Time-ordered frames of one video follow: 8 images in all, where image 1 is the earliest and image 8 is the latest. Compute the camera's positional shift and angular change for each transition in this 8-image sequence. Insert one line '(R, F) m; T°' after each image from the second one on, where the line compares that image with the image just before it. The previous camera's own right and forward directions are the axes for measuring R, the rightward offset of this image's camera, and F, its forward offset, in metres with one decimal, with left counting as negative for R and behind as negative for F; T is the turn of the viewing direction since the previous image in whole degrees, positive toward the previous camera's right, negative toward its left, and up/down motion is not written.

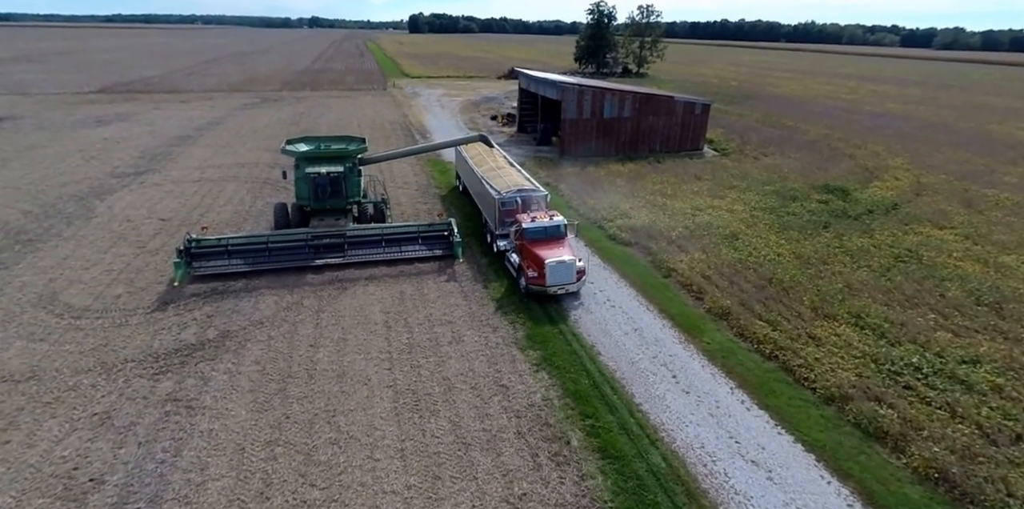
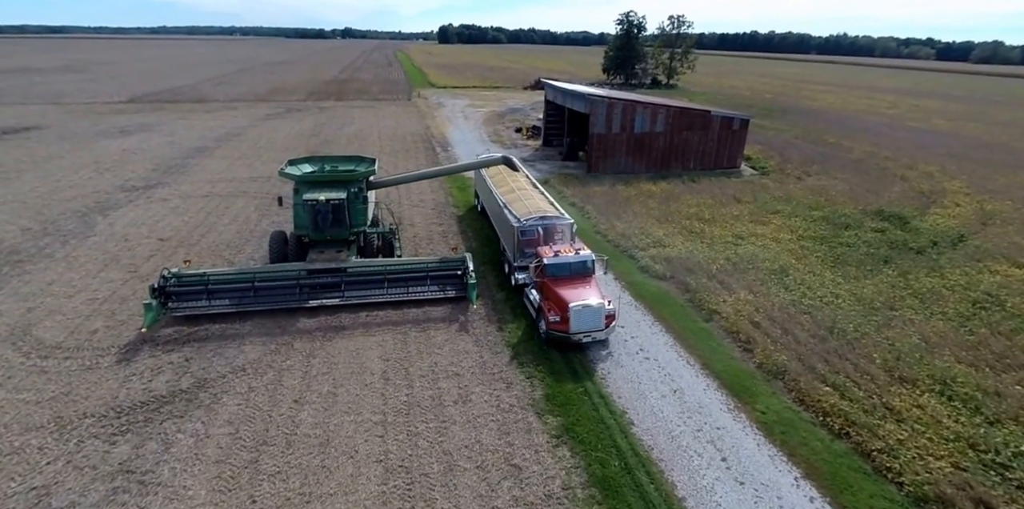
(+0.1, +1.7) m; -2°
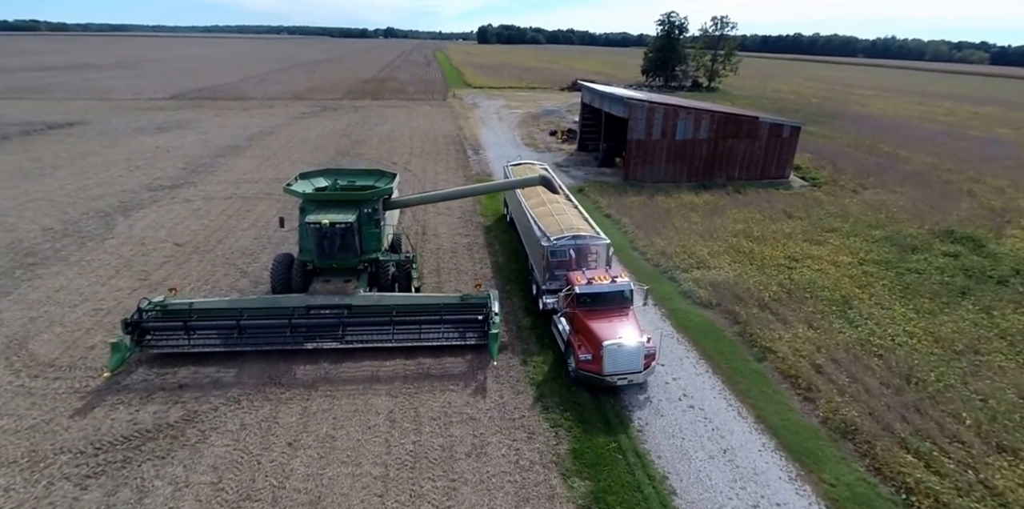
(+0.1, +1.3) m; -3°
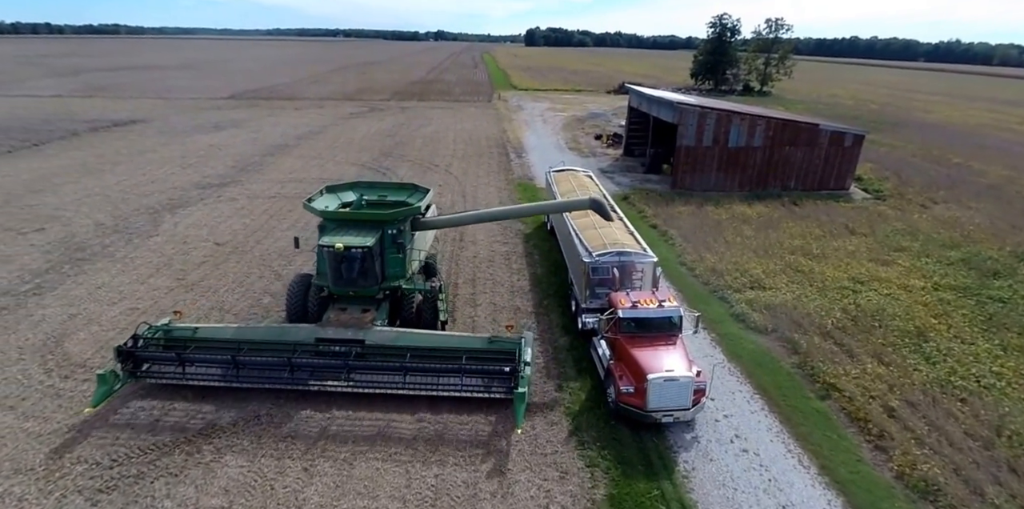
(0.0, +0.7) m; -4°
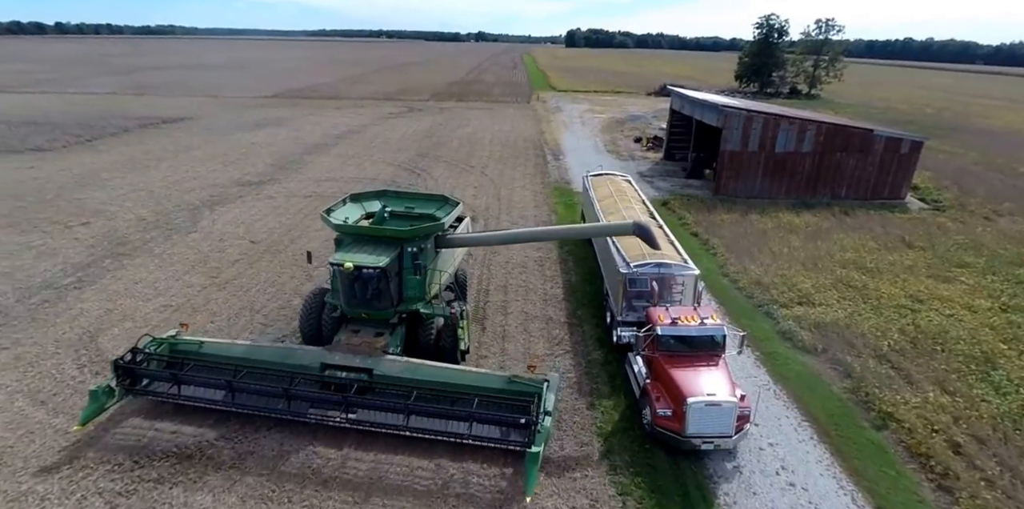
(0.0, +0.5) m; -4°
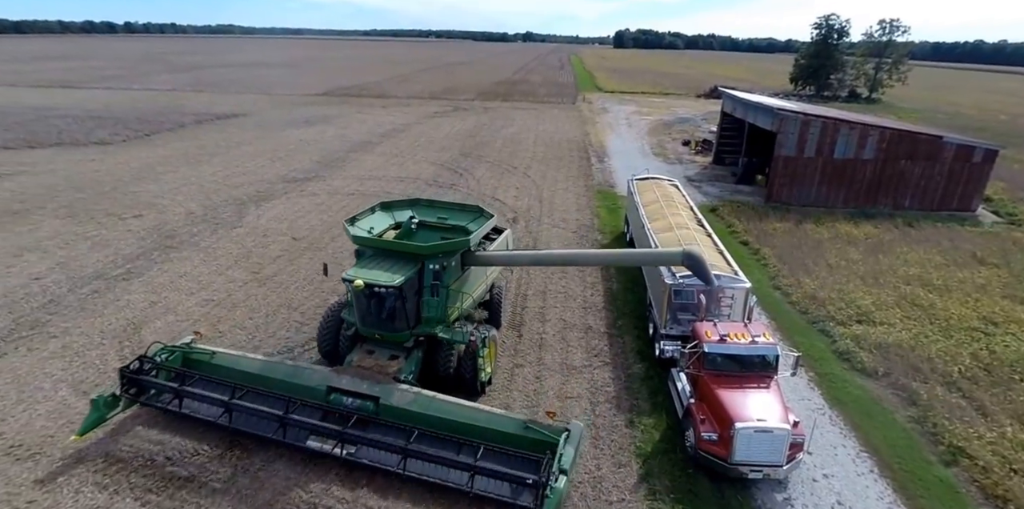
(0.0, +0.4) m; -4°
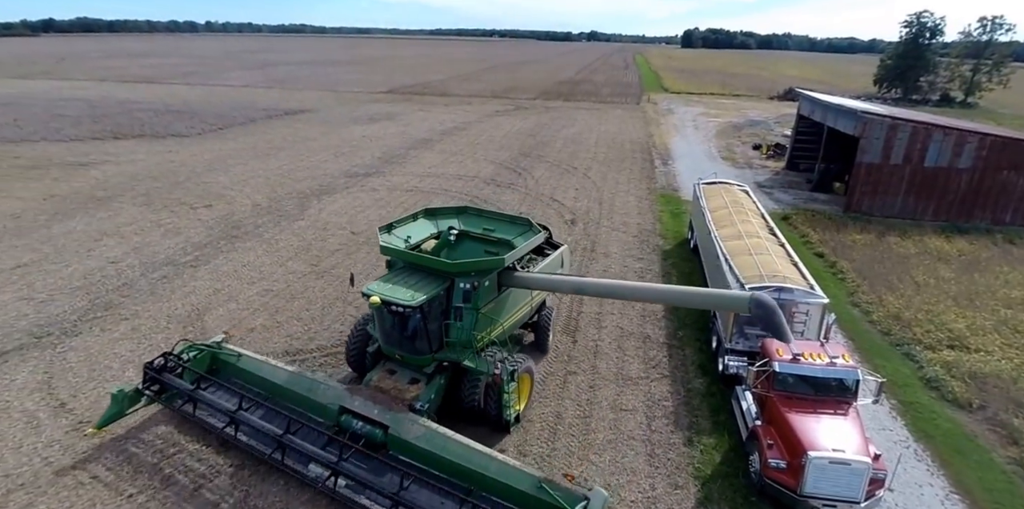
(0.0, +0.4) m; -6°
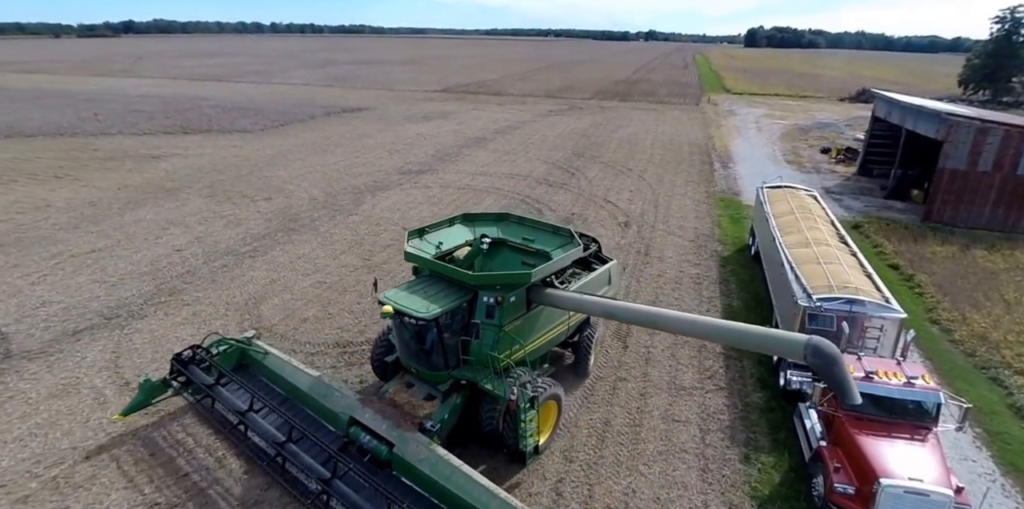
(0.0, +0.2) m; -5°
